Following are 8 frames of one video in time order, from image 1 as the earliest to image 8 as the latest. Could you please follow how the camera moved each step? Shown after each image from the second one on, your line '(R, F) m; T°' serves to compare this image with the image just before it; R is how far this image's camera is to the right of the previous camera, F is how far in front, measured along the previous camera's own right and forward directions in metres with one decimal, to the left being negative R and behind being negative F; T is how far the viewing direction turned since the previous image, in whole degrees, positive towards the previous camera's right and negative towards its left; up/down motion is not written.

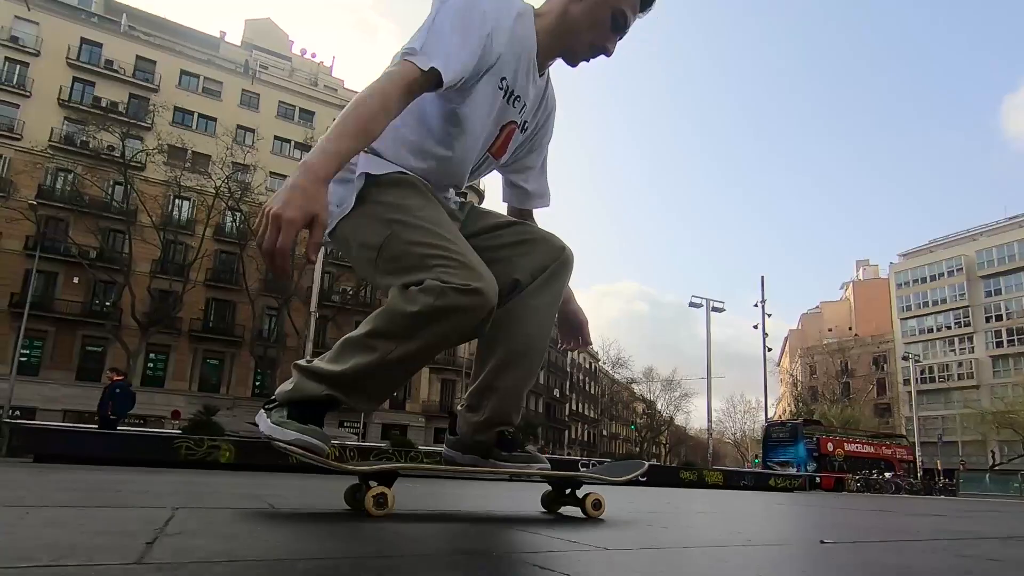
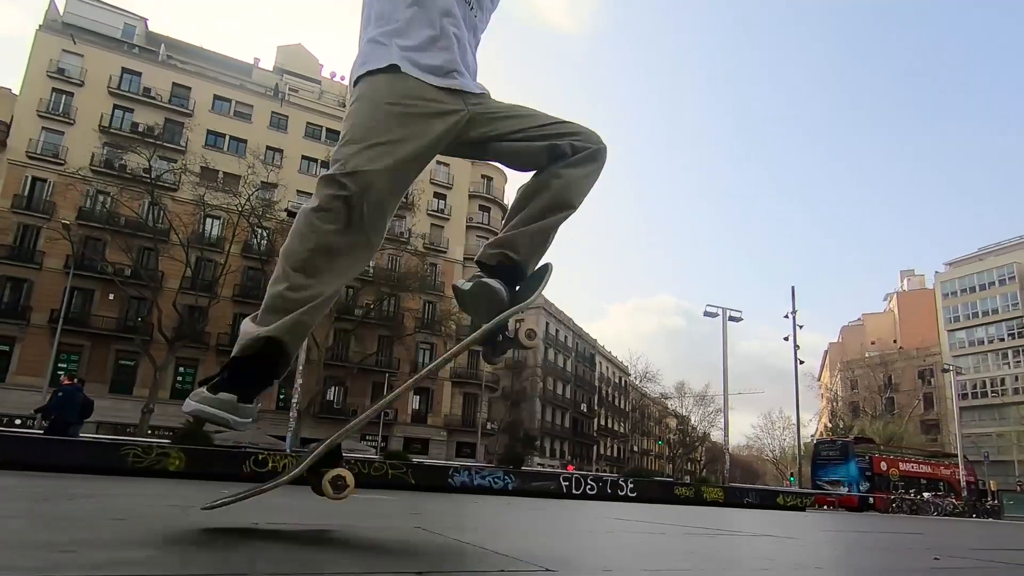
(+1.0, +0.3) m; -4°
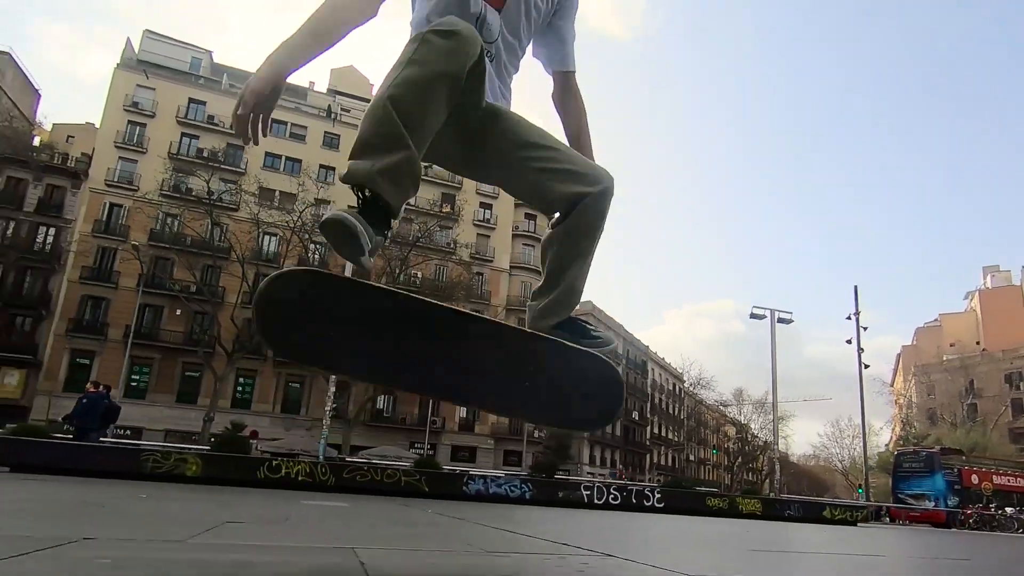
(+0.7, +0.1) m; -6°
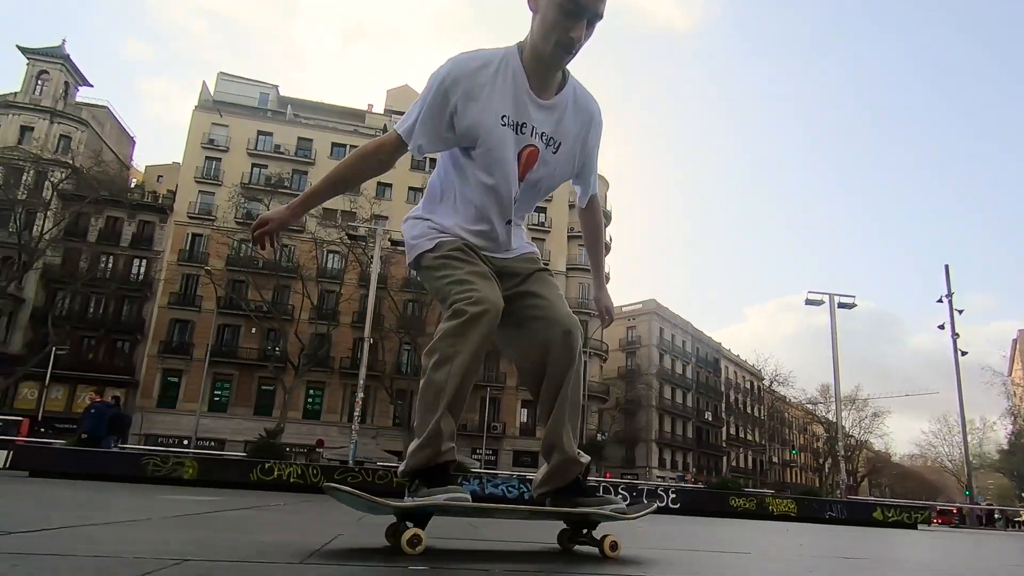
(+1.3, +0.2) m; -8°
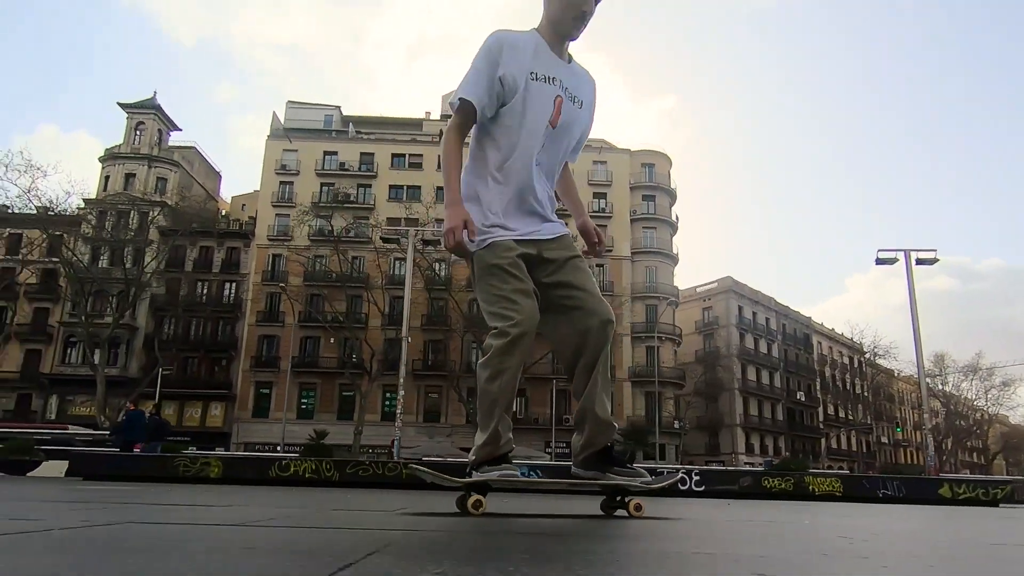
(+1.3, +0.2) m; -9°
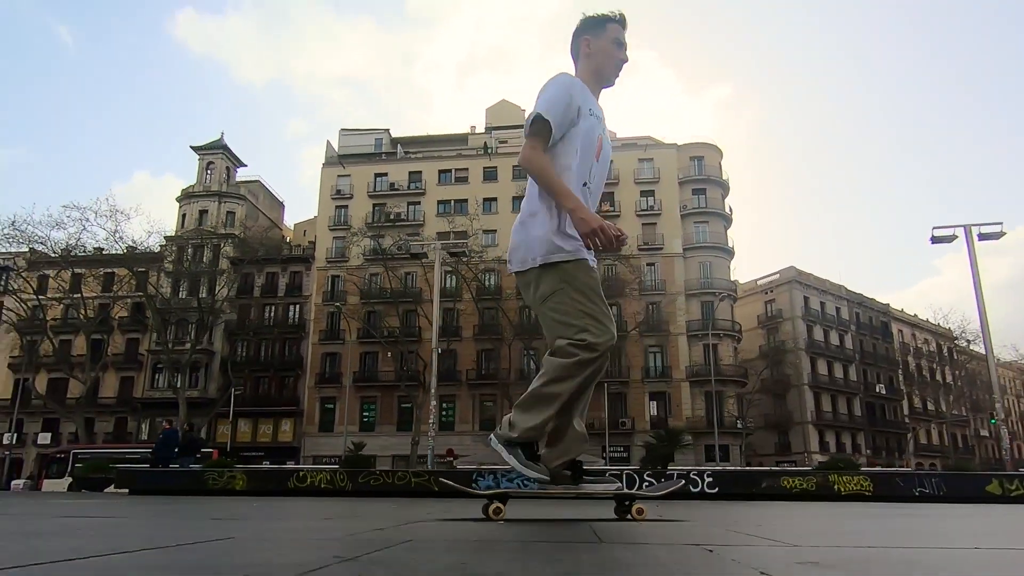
(+1.0, 0.0) m; -7°
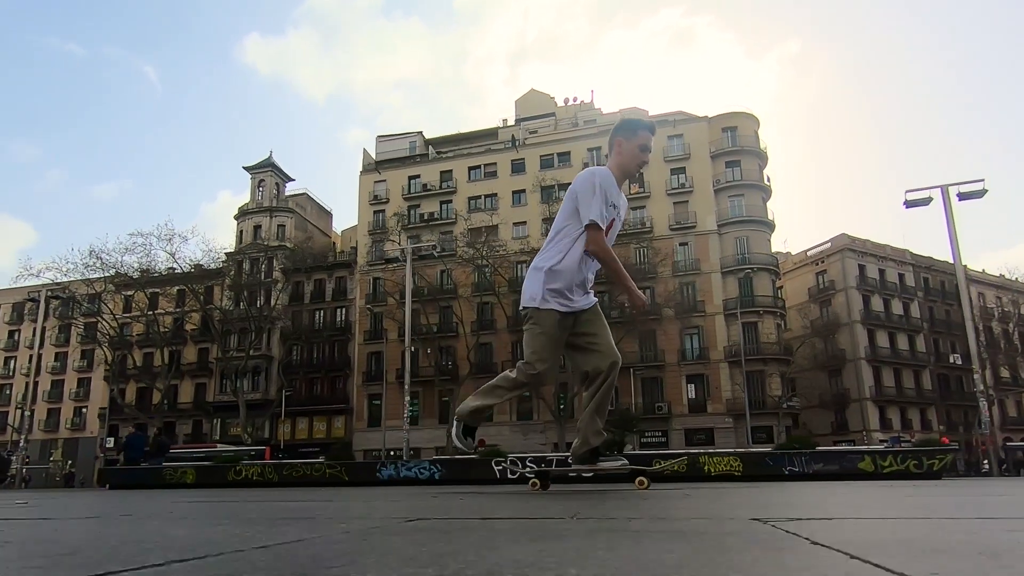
(+2.7, -0.2) m; -7°
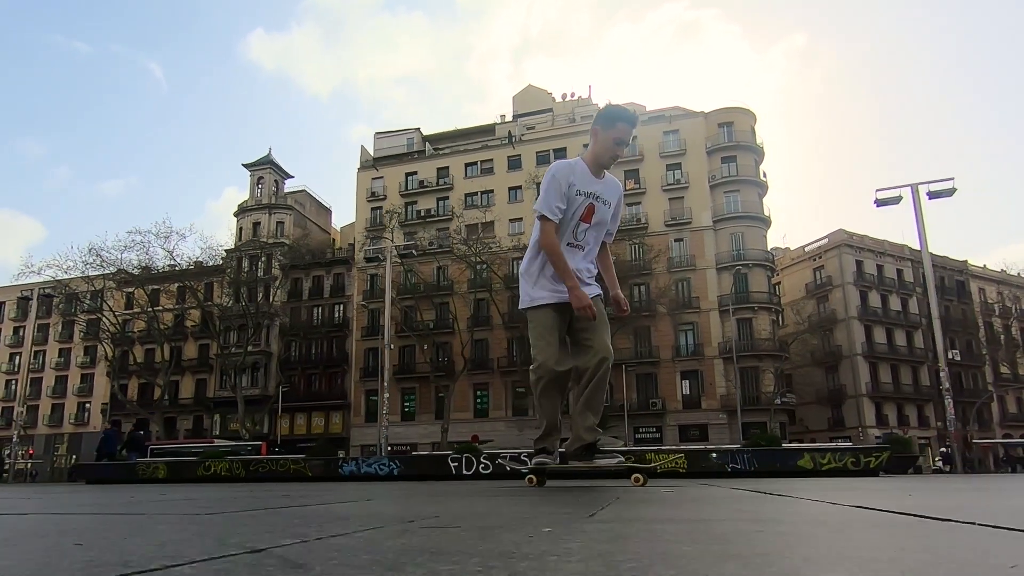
(+0.7, -0.1) m; -1°
